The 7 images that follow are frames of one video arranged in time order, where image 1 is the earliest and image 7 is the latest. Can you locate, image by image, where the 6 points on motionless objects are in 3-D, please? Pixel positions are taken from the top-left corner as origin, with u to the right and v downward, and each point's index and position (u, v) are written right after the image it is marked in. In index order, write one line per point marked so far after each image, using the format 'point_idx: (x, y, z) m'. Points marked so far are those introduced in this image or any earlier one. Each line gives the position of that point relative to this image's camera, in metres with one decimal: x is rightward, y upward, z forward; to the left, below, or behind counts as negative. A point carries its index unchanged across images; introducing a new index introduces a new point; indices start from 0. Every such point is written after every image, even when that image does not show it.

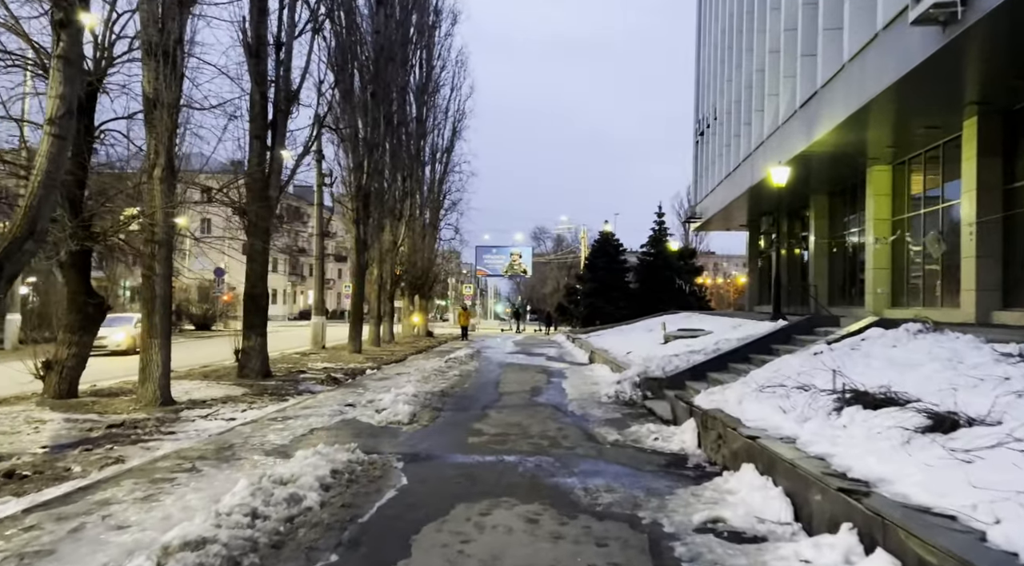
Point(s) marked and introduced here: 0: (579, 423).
0: (+0.9, -1.8, +9.9) m
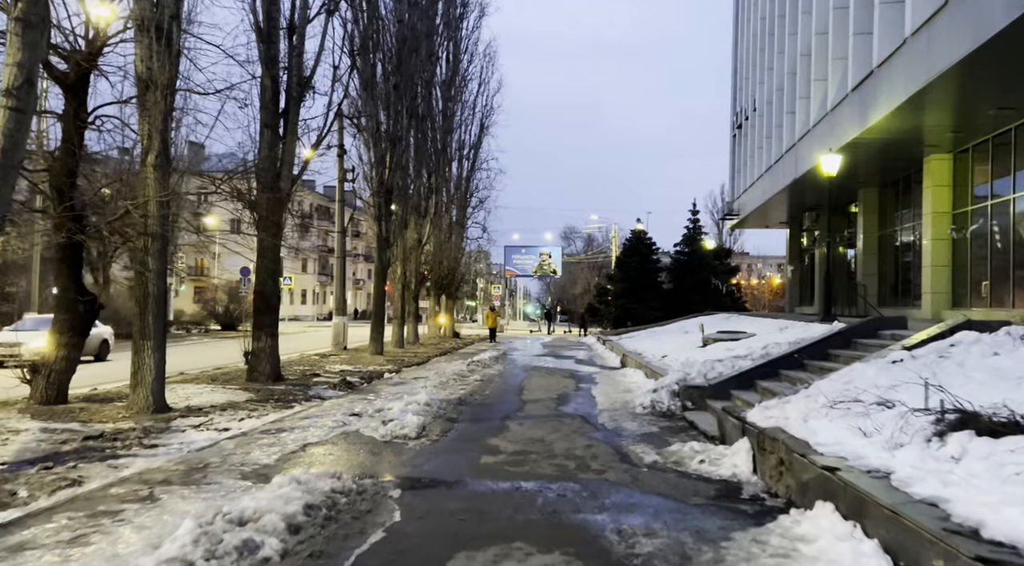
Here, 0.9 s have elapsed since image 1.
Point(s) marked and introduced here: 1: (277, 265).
0: (+1.1, -1.8, +8.7) m
1: (-5.0, +0.4, +16.3) m
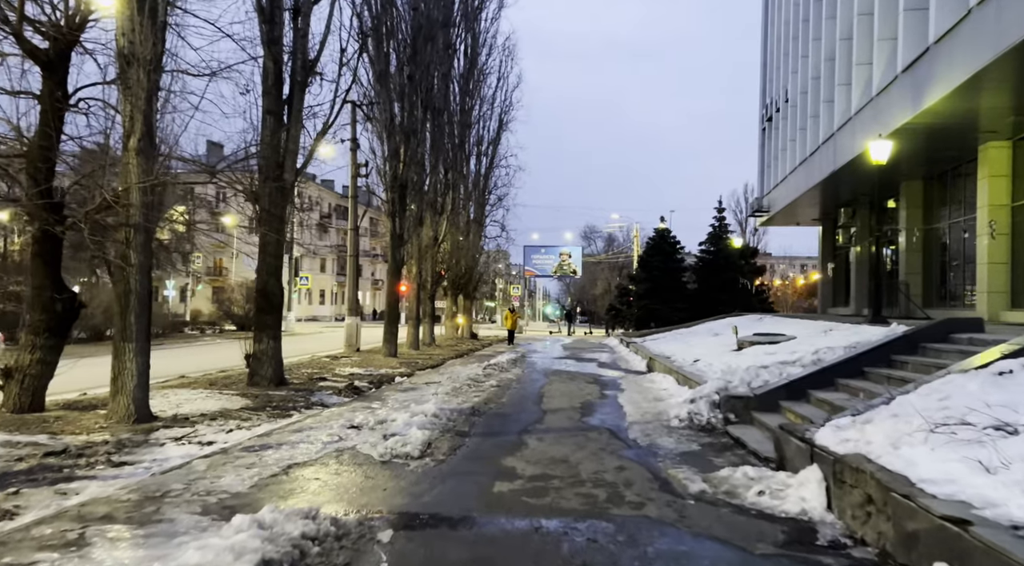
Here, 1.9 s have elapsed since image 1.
0: (+1.3, -1.7, +7.5) m
1: (-4.6, +0.4, +15.2) m
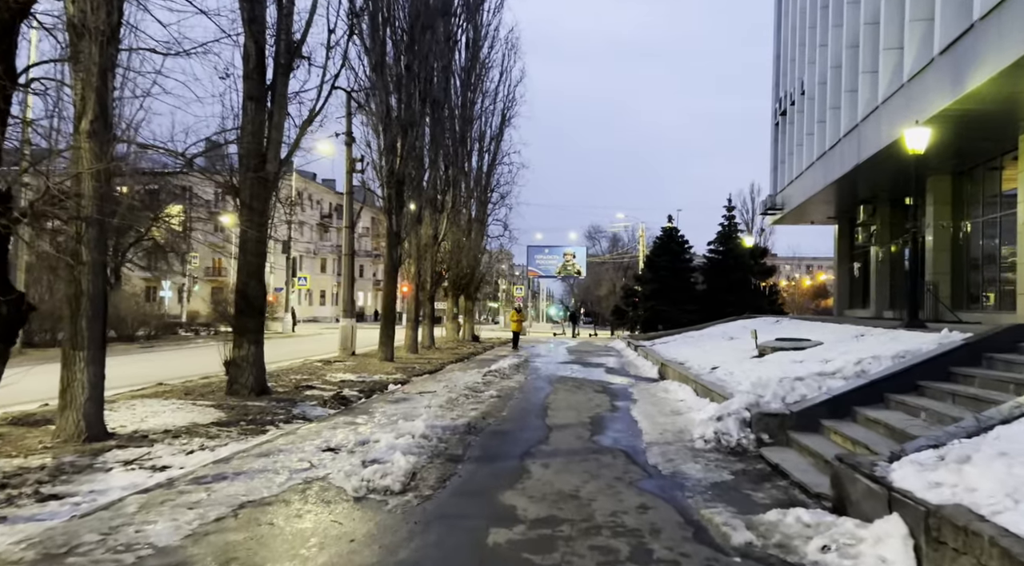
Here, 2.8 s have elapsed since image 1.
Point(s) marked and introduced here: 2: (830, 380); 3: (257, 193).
0: (+1.3, -1.7, +6.3) m
1: (-4.6, +0.4, +14.1) m
2: (+3.7, -1.1, +8.9) m
3: (-4.6, +1.6, +13.7) m
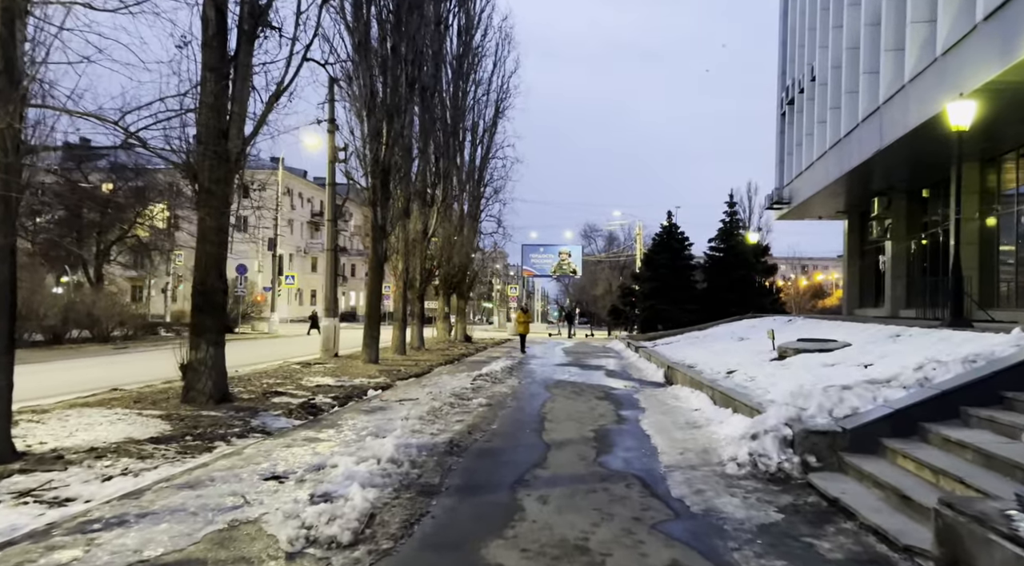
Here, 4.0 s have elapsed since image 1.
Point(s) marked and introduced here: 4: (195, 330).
0: (+1.2, -1.6, +4.8) m
1: (-4.7, +0.5, +12.5) m
2: (+3.6, -1.0, +7.4) m
3: (-4.7, +1.7, +12.2) m
4: (-5.1, -0.8, +12.2) m
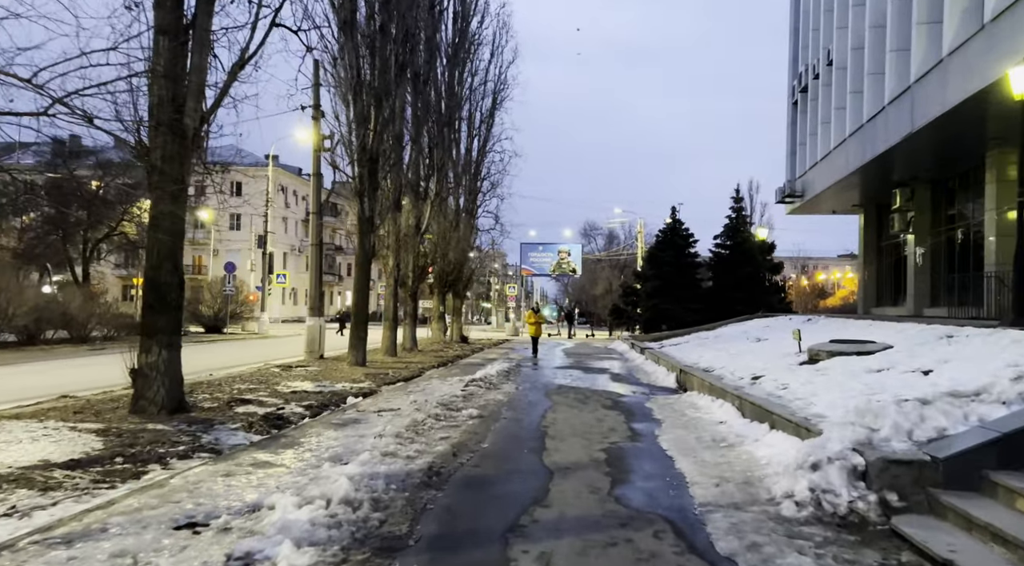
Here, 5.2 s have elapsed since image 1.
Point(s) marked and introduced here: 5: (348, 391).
0: (+1.2, -1.5, +3.2) m
1: (-4.8, +0.6, +11.0) m
2: (+3.5, -0.9, +5.9) m
3: (-4.8, +1.8, +10.7) m
4: (-5.1, -0.7, +10.7) m
5: (-3.1, -2.1, +14.7) m
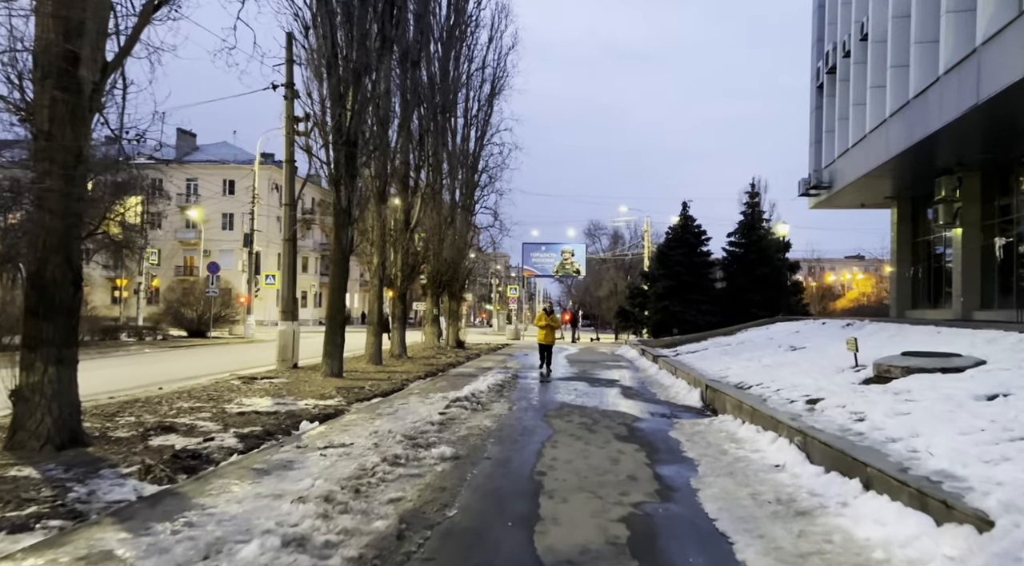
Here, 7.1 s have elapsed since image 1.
0: (+1.0, -1.5, +0.8) m
1: (-4.9, +0.6, +8.6) m
2: (+3.4, -0.9, +3.4) m
3: (-4.9, +1.9, +8.3) m
4: (-5.3, -0.6, +8.3) m
5: (-3.3, -2.0, +12.3) m
